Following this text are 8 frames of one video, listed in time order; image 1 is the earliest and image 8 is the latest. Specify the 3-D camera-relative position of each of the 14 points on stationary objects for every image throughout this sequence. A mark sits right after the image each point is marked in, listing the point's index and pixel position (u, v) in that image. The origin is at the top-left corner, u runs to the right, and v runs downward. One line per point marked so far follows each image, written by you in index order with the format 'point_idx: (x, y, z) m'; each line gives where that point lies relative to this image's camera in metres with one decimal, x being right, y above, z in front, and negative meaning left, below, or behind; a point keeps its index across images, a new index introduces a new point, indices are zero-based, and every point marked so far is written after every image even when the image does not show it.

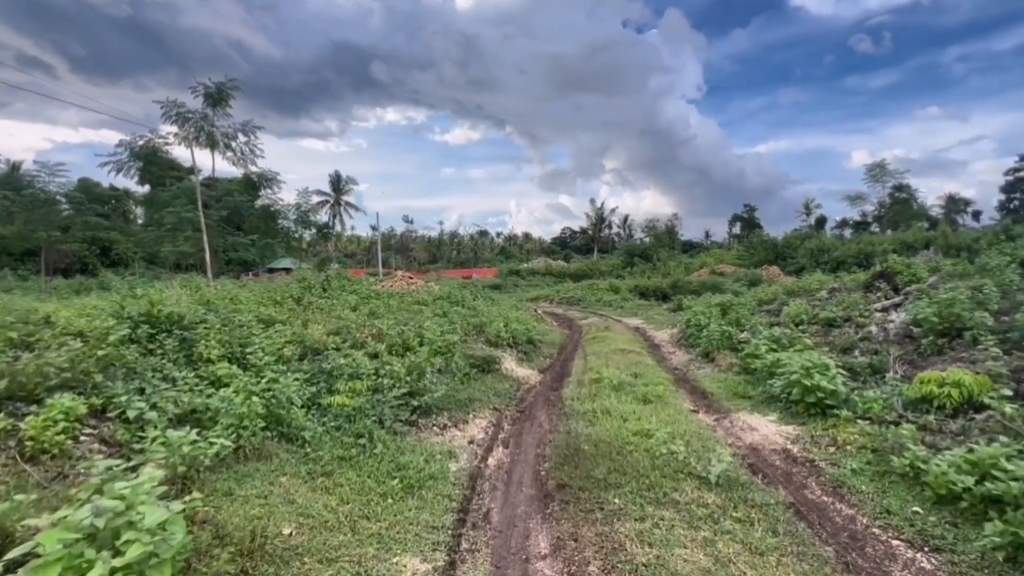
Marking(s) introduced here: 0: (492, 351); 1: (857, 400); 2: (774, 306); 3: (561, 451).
0: (-0.6, -1.7, +12.3) m
1: (+5.2, -1.7, +6.9) m
2: (+8.6, -0.6, +15.0) m
3: (+0.7, -2.3, +6.4) m
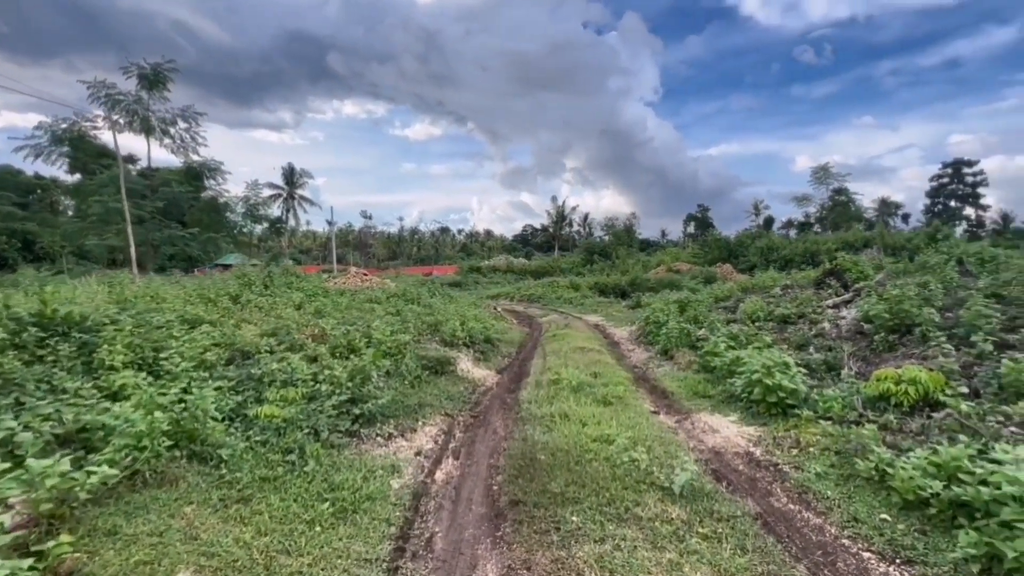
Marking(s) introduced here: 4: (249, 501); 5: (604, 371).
0: (-1.7, -1.6, +11.7) m
1: (+4.5, -1.6, +6.8) m
2: (+7.2, -0.5, +15.1) m
3: (0.0, -2.2, +5.9) m
4: (-2.7, -2.2, +4.7) m
5: (+2.1, -1.9, +10.6) m
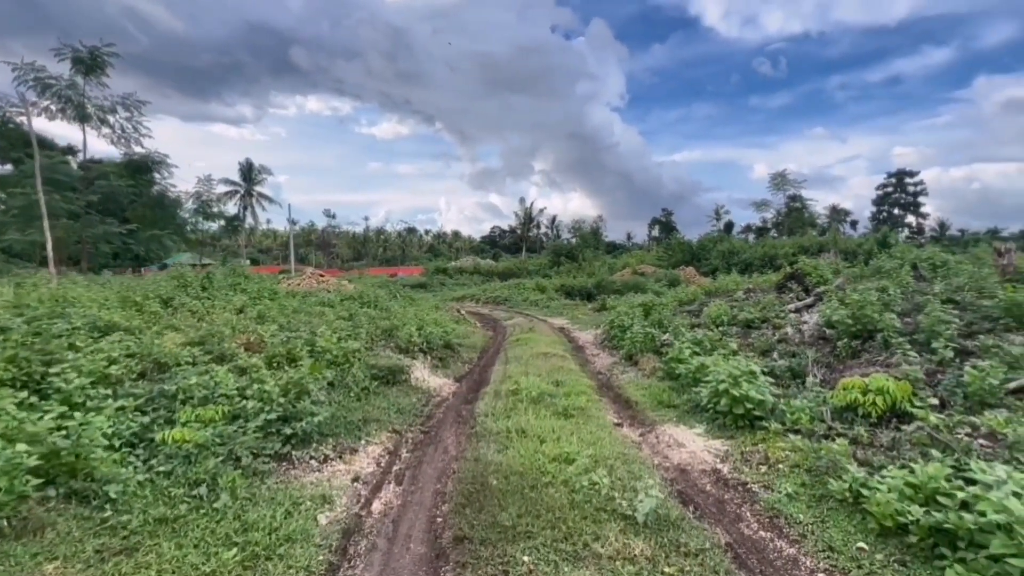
0: (-2.7, -1.7, +11.0) m
1: (+3.8, -1.7, +6.5) m
2: (+5.9, -0.6, +15.0) m
3: (-0.5, -2.3, +5.3) m
4: (-3.2, -2.2, +3.9) m
5: (+1.2, -2.0, +10.1) m
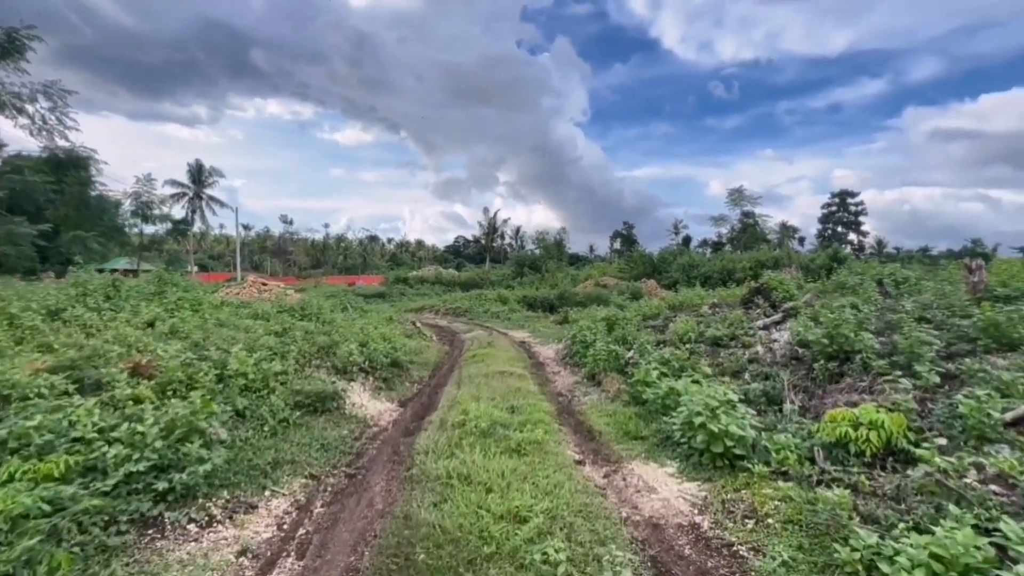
0: (-3.7, -1.9, +9.6) m
1: (+3.1, -1.9, +5.6) m
2: (+4.6, -1.0, +14.3) m
3: (-1.2, -2.5, +4.1) m
4: (-3.7, -2.3, +2.5) m
5: (+0.2, -2.3, +9.1) m
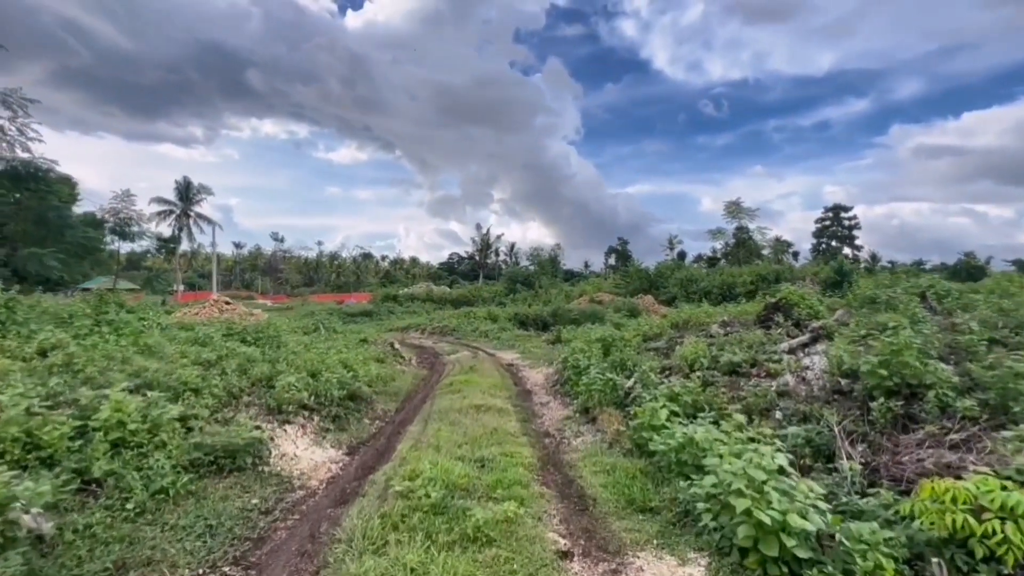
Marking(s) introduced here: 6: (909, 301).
0: (-4.2, -2.3, +7.7) m
1: (+2.7, -2.1, +3.8) m
2: (+4.1, -1.5, +12.5) m
3: (-1.6, -2.6, +2.2) m
4: (-4.1, -2.4, +0.6) m
5: (-0.2, -2.6, +7.2) m
6: (+8.7, -0.3, +10.1) m
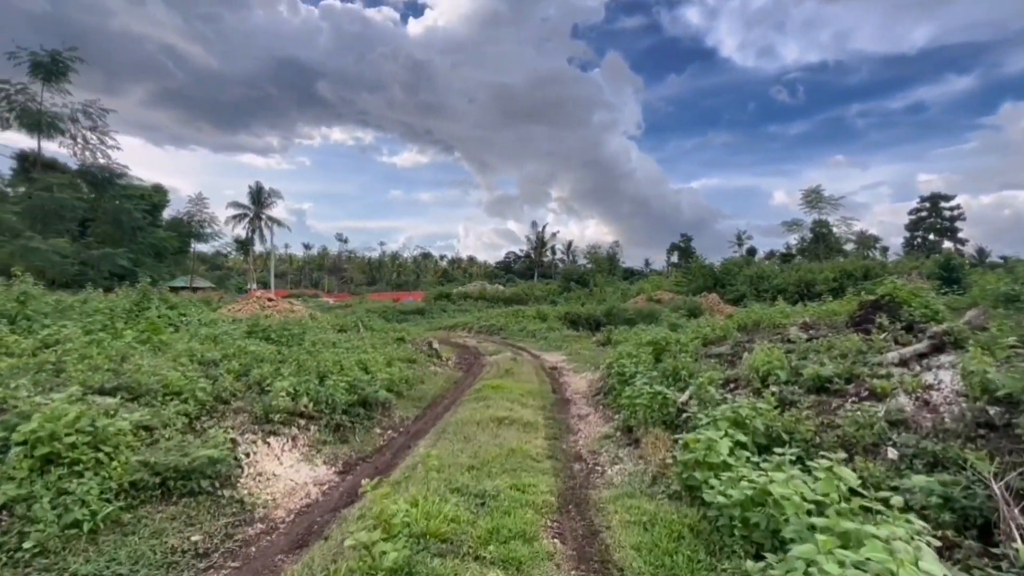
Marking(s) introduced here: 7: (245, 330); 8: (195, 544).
0: (-3.9, -2.2, +6.7) m
1: (+2.4, -2.0, +1.9) m
2: (+4.8, -1.4, +10.4) m
3: (-2.0, -2.5, +0.9) m
4: (-4.7, -2.3, -0.4) m
5: (-0.1, -2.5, +5.7) m
6: (+9.2, -0.2, +7.5) m
7: (-7.4, -1.2, +12.8) m
8: (-3.2, -2.6, +4.7) m
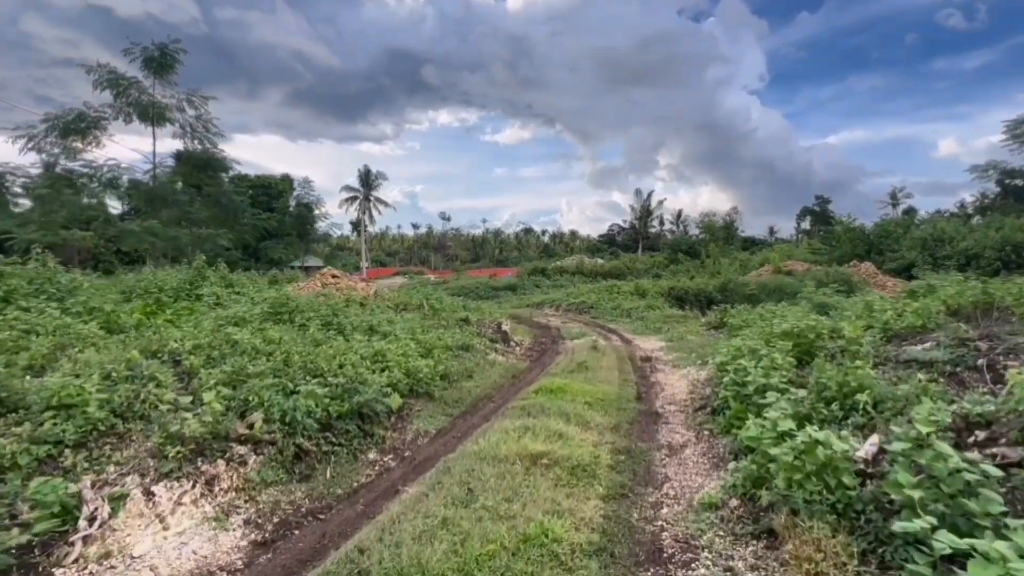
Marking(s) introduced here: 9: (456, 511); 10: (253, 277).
0: (-3.8, -1.9, +4.4) m
1: (+1.3, -1.9, -1.7) m
2: (+5.6, -0.8, +6.0) m
3: (-3.2, -2.5, -1.6) m
4: (-6.2, -2.4, -2.3) m
5: (-0.3, -2.2, +2.6) m
6: (+9.1, +0.2, +2.1) m
7: (-5.9, -0.6, +11.1) m
8: (-3.5, -2.4, +2.3) m
9: (-0.5, -2.2, +4.6) m
10: (-10.4, +0.4, +18.4) m
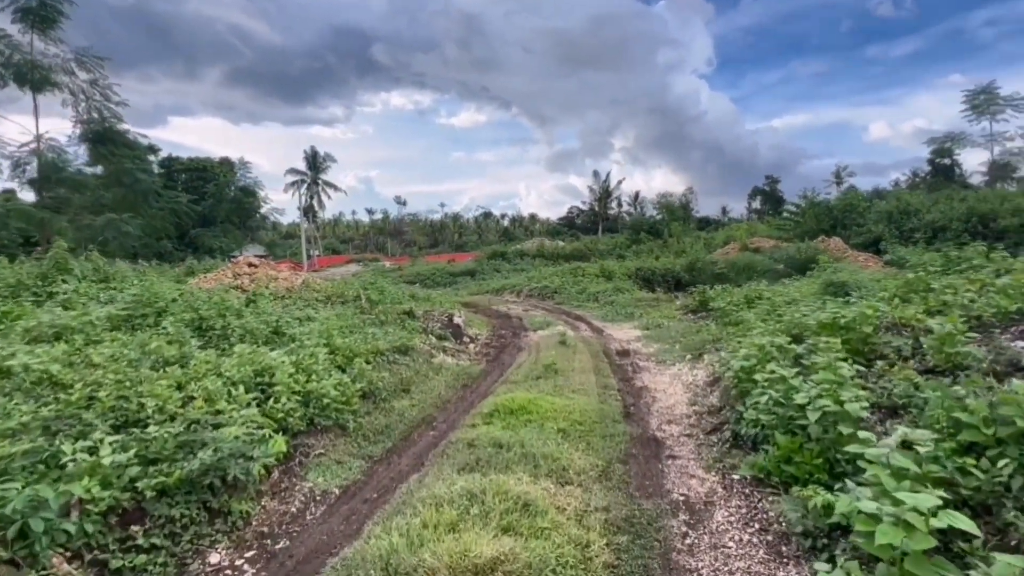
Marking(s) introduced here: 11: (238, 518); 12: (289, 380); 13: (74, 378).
0: (-4.2, -1.9, +1.6) m
1: (+1.4, -2.0, -4.0) m
2: (+5.0, -0.5, +4.0) m
3: (-3.1, -2.7, -4.3) m
4: (-6.0, -2.7, -5.2) m
5: (-0.5, -2.2, +0.1) m
6: (+8.8, +0.5, +0.3) m
7: (-6.8, -0.5, +8.1) m
8: (-3.7, -2.5, -0.5) m
9: (-0.9, -2.1, +2.1) m
10: (-12.0, +0.6, +15.0) m
11: (-2.6, -2.2, +4.4) m
12: (-3.1, -1.3, +6.4) m
13: (-4.8, -1.0, +5.2) m
